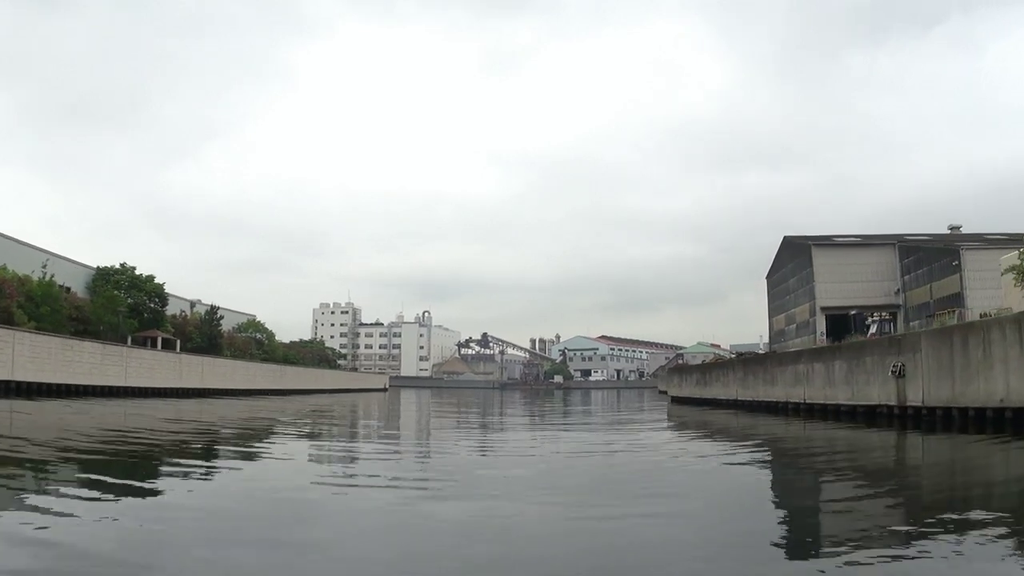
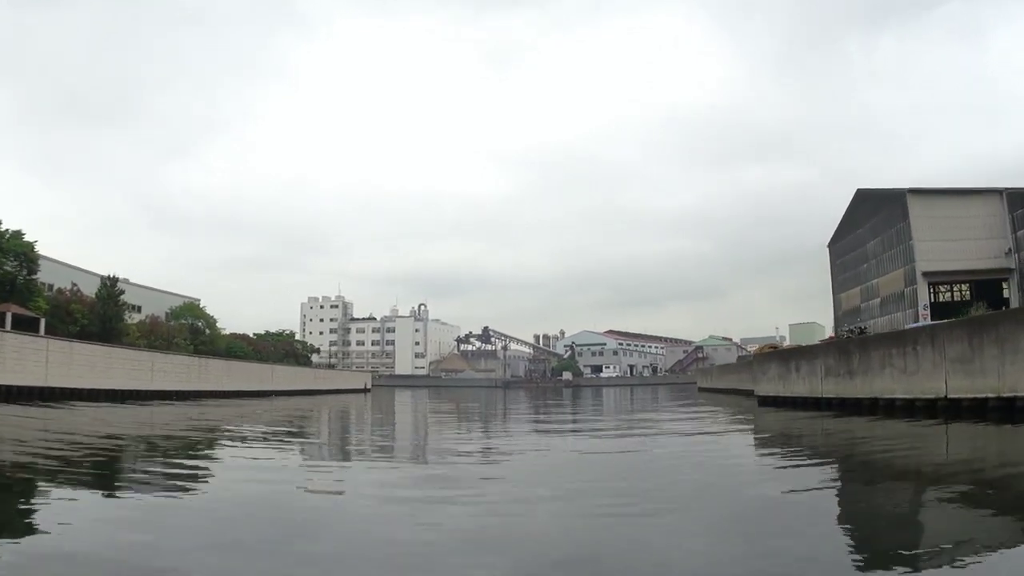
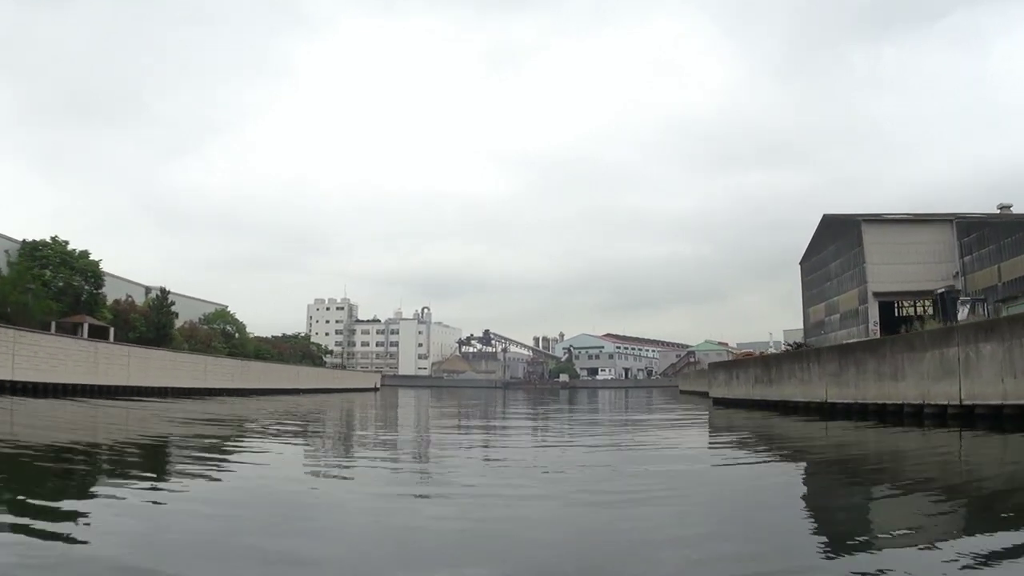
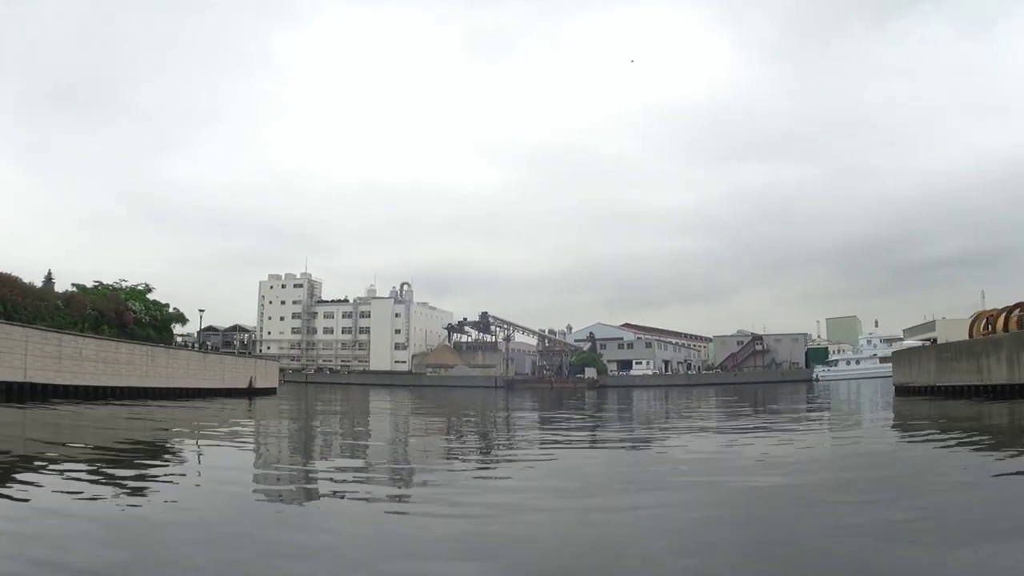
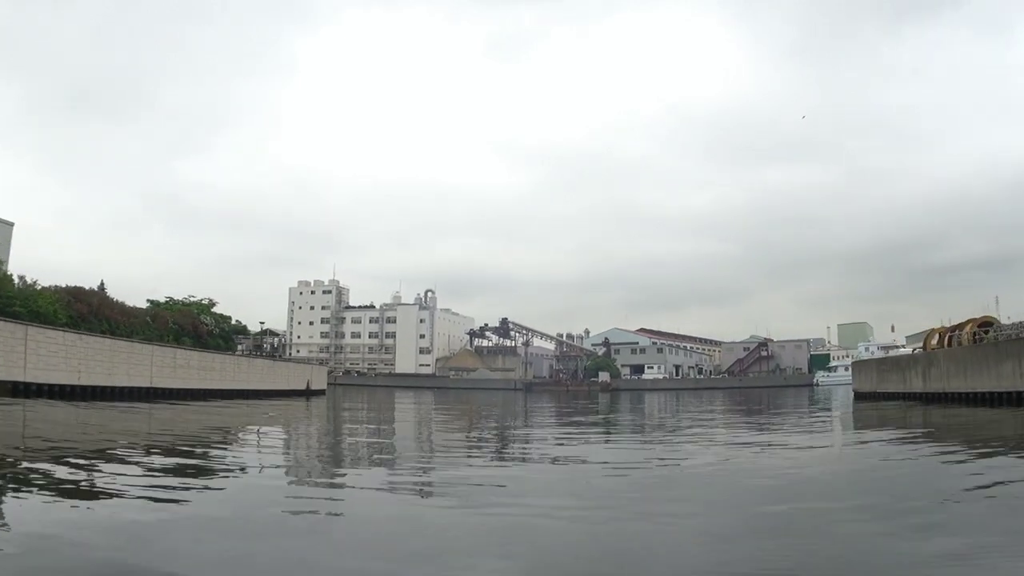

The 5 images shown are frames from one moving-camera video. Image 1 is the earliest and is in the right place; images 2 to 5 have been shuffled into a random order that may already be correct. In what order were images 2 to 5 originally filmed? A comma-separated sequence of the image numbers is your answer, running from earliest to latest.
3, 2, 5, 4
